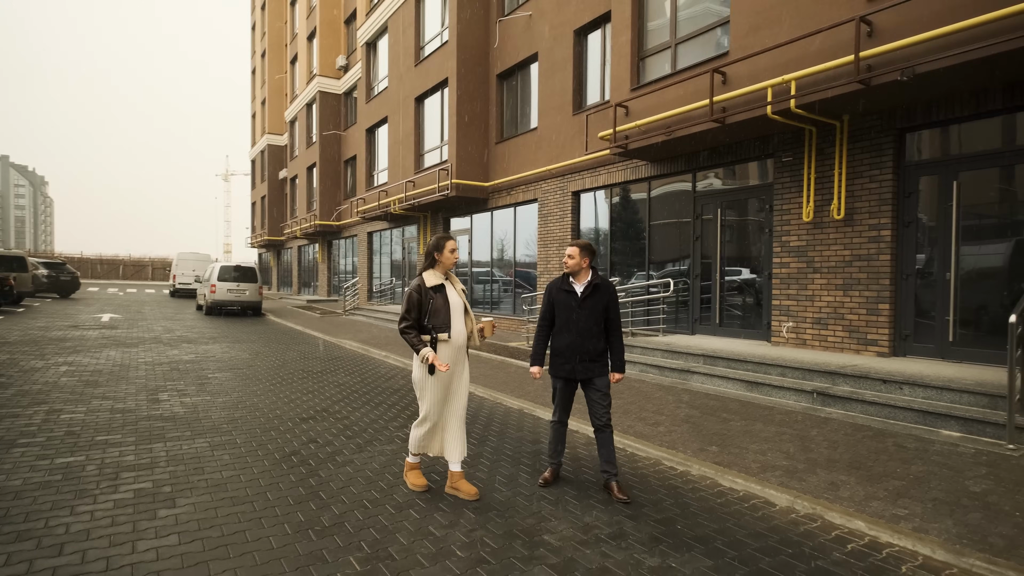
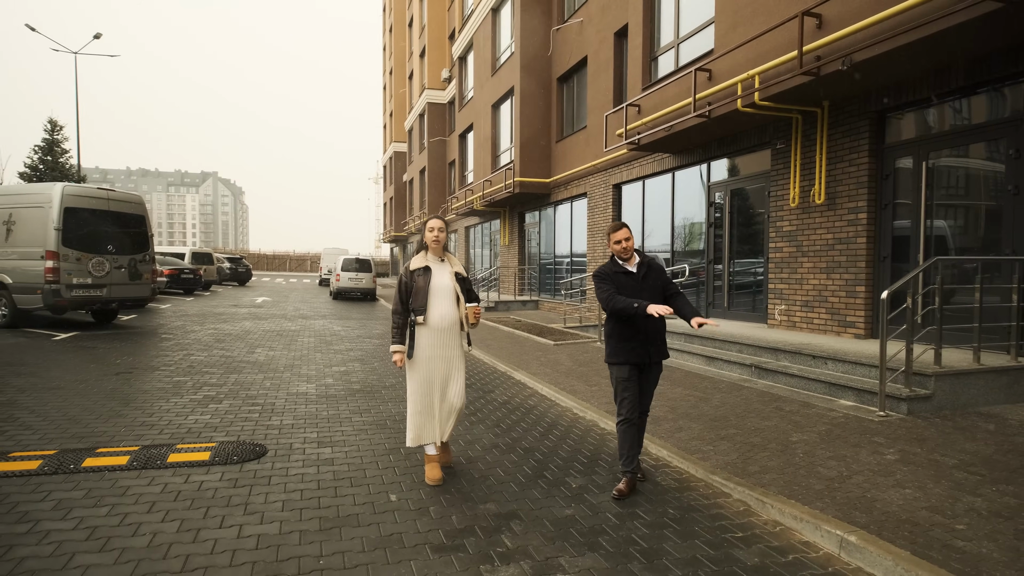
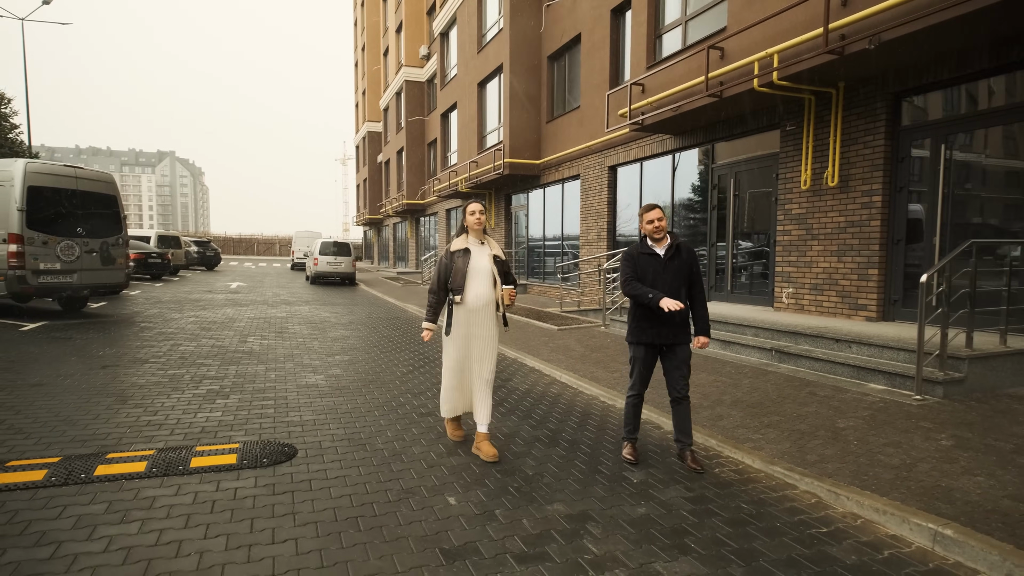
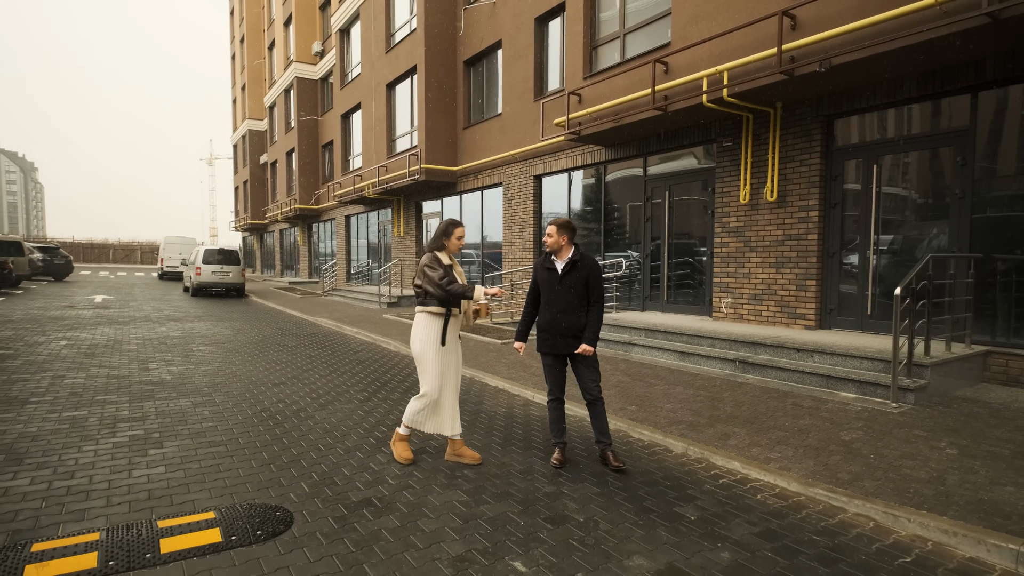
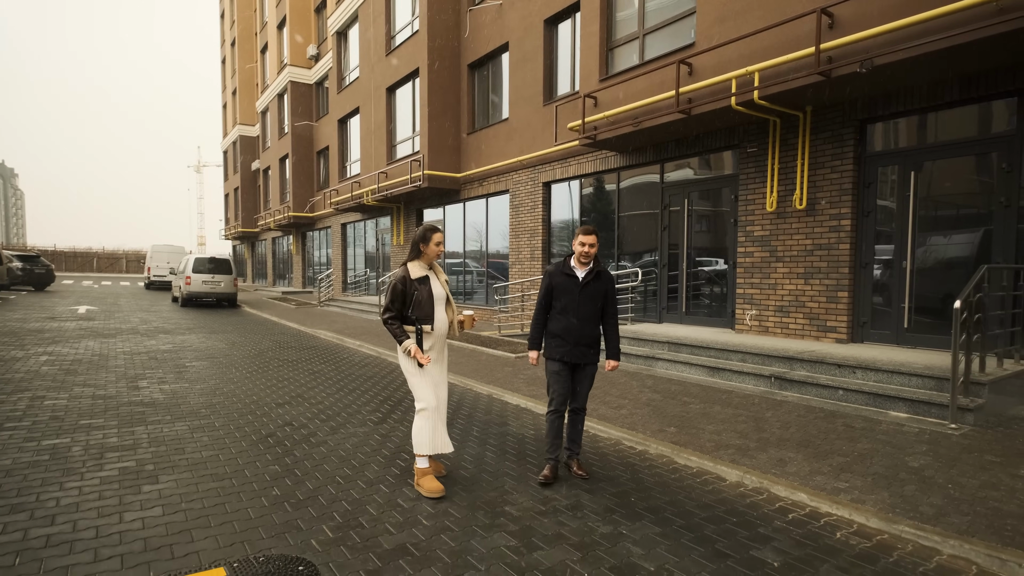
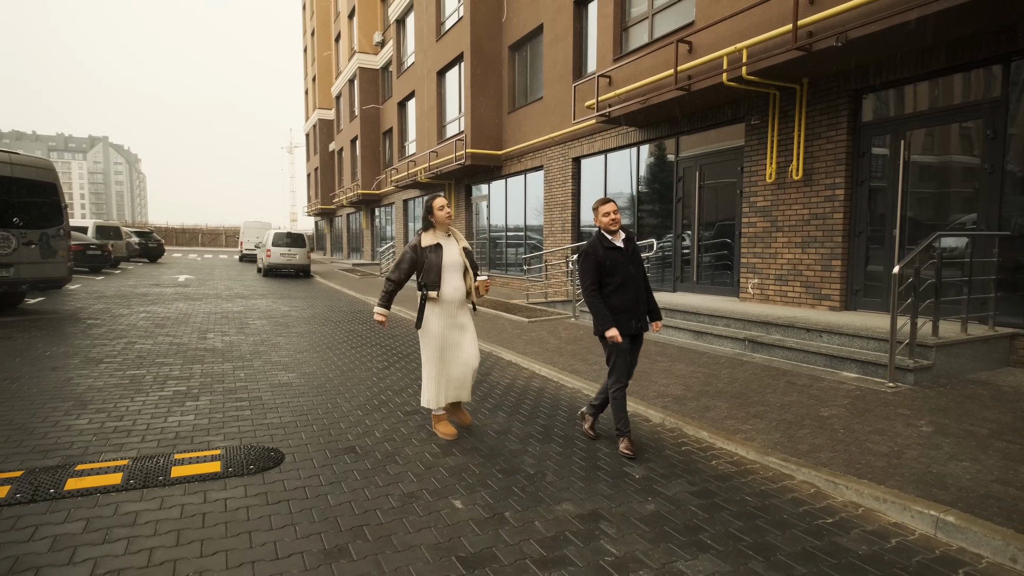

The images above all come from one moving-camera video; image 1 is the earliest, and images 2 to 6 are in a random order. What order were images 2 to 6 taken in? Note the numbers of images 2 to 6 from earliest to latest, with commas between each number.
5, 4, 6, 3, 2
